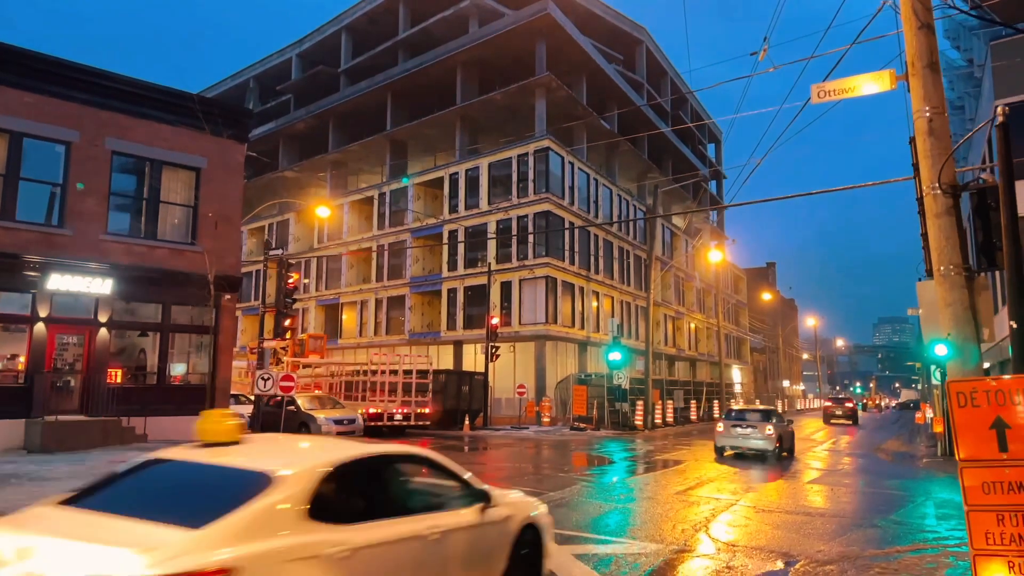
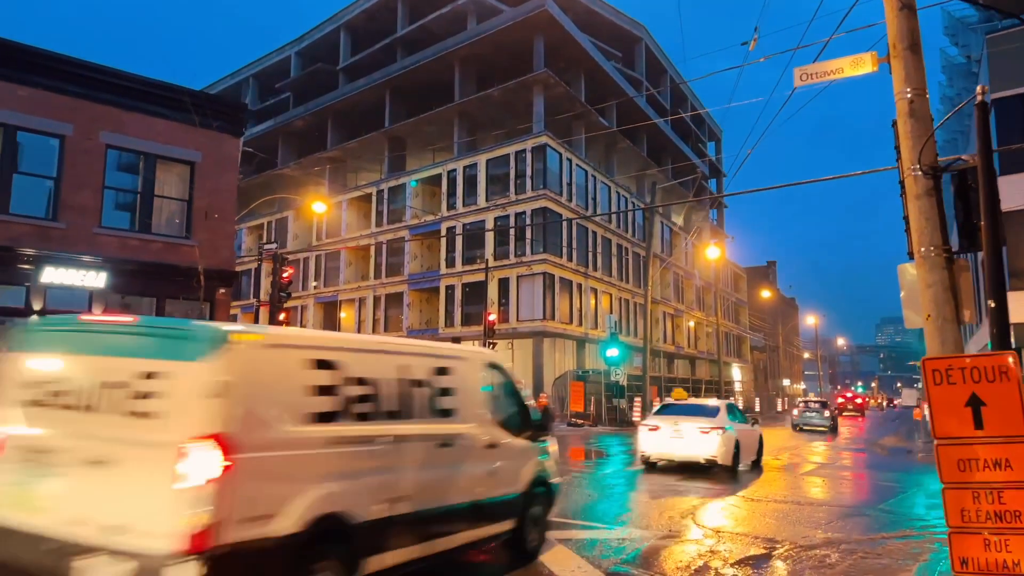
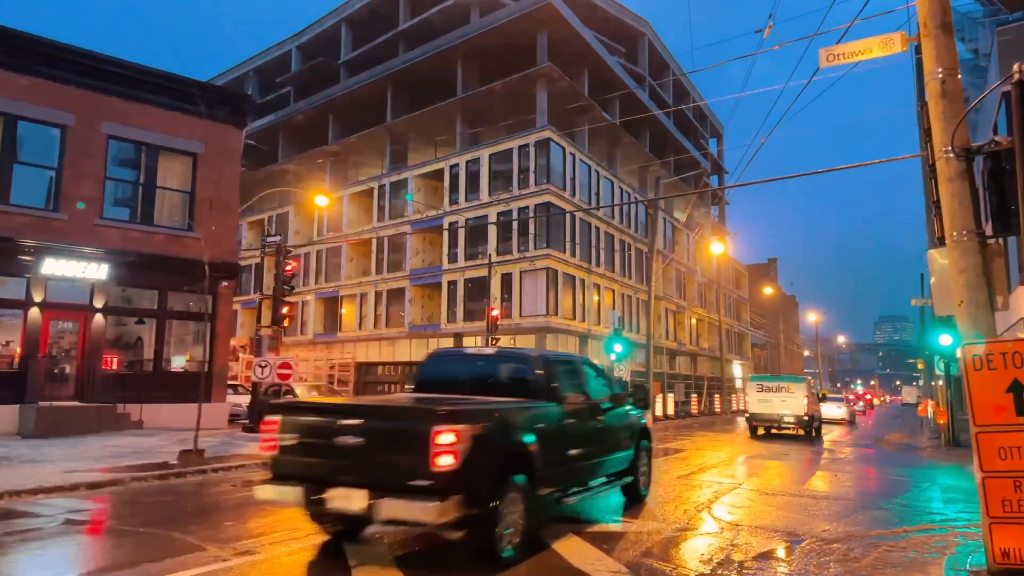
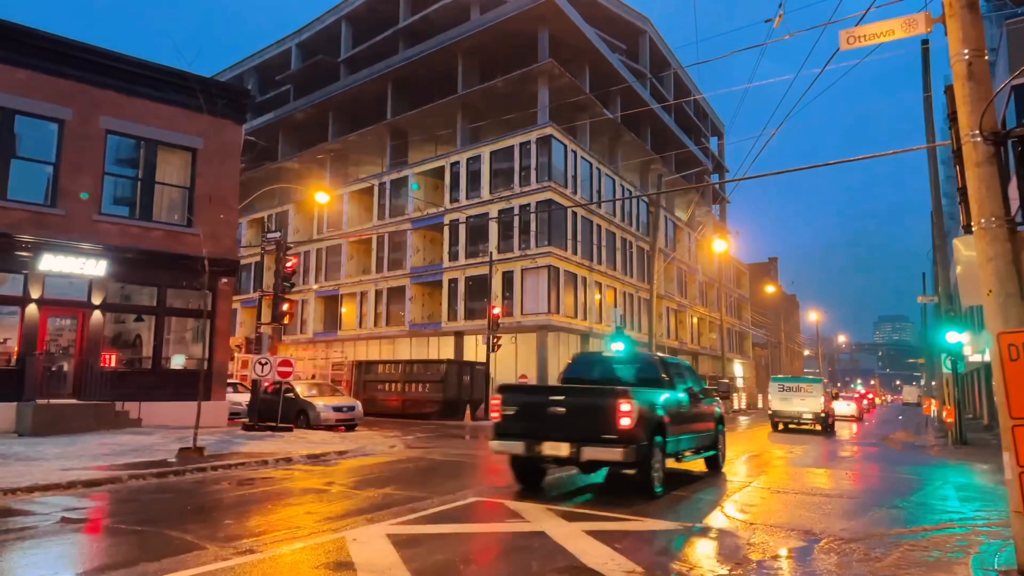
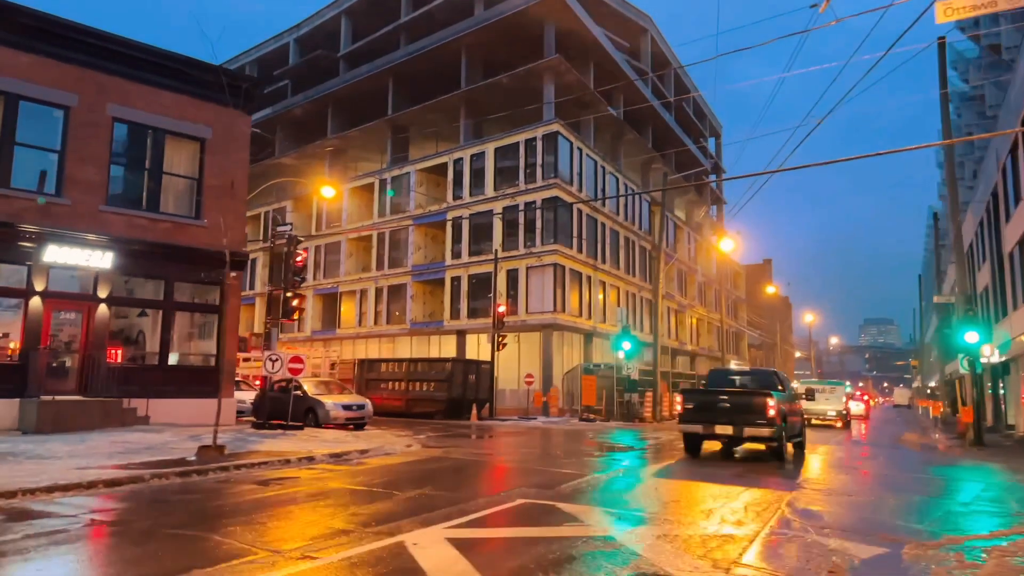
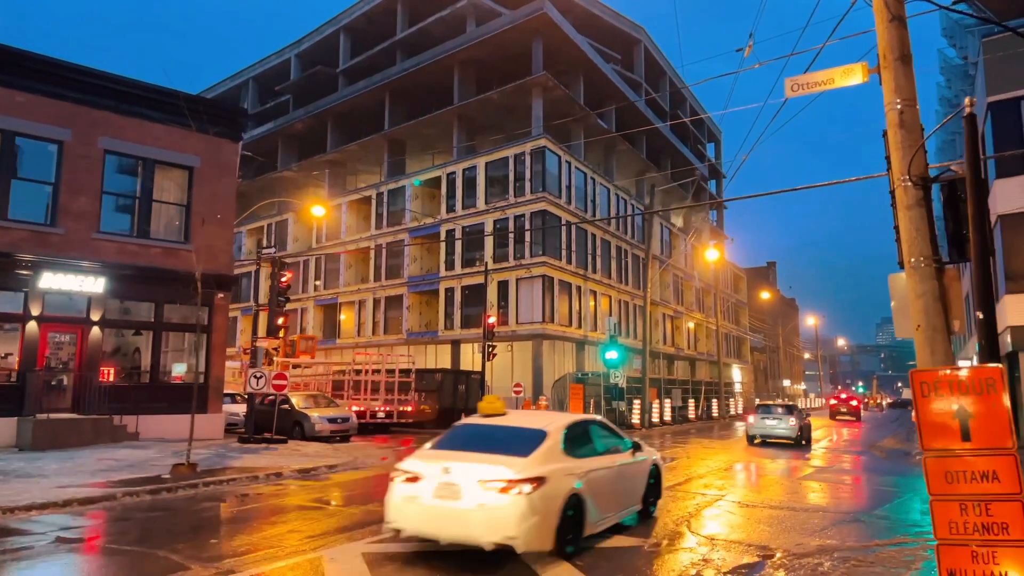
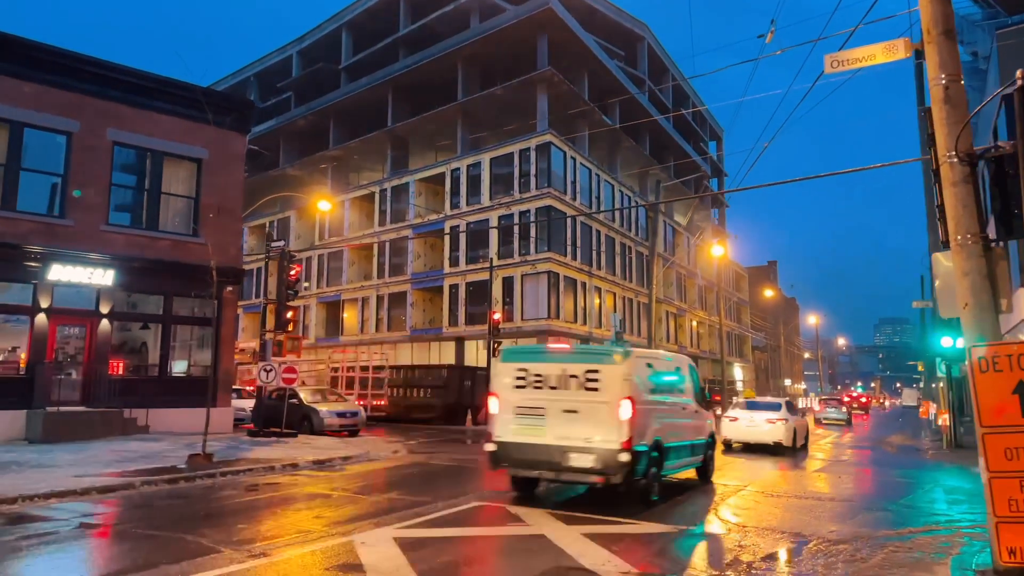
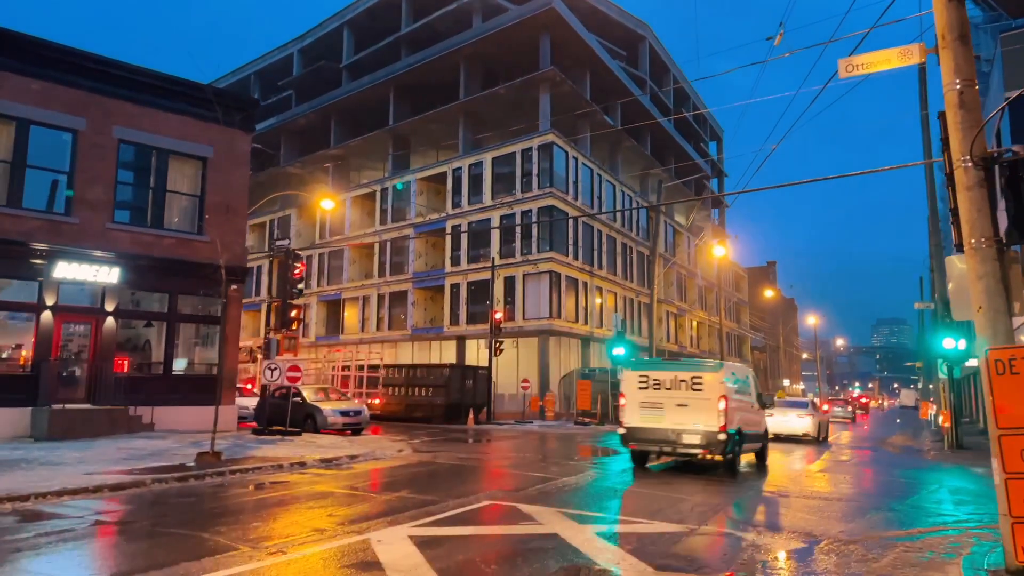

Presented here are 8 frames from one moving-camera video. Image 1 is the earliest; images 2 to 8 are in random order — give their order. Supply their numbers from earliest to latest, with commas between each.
6, 2, 7, 8, 3, 4, 5
